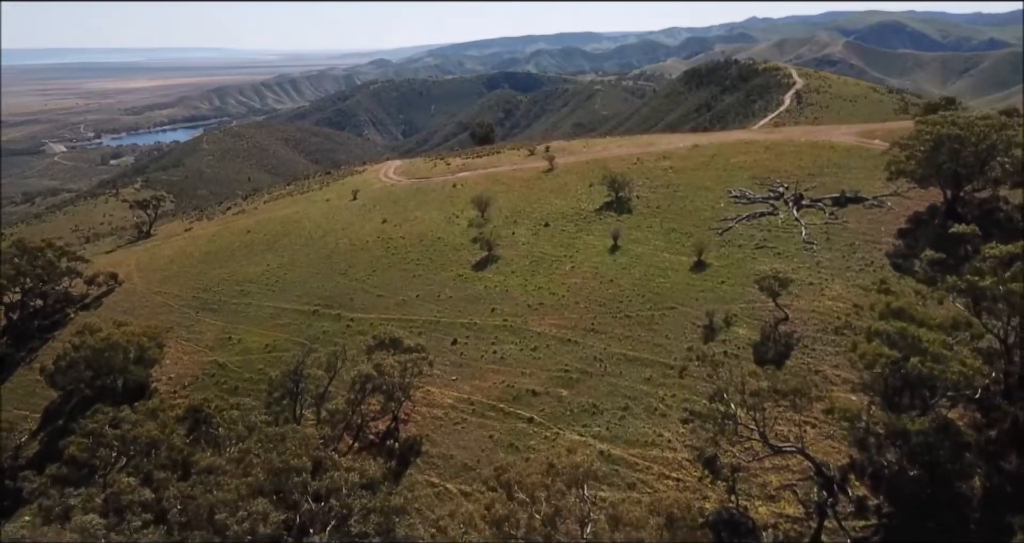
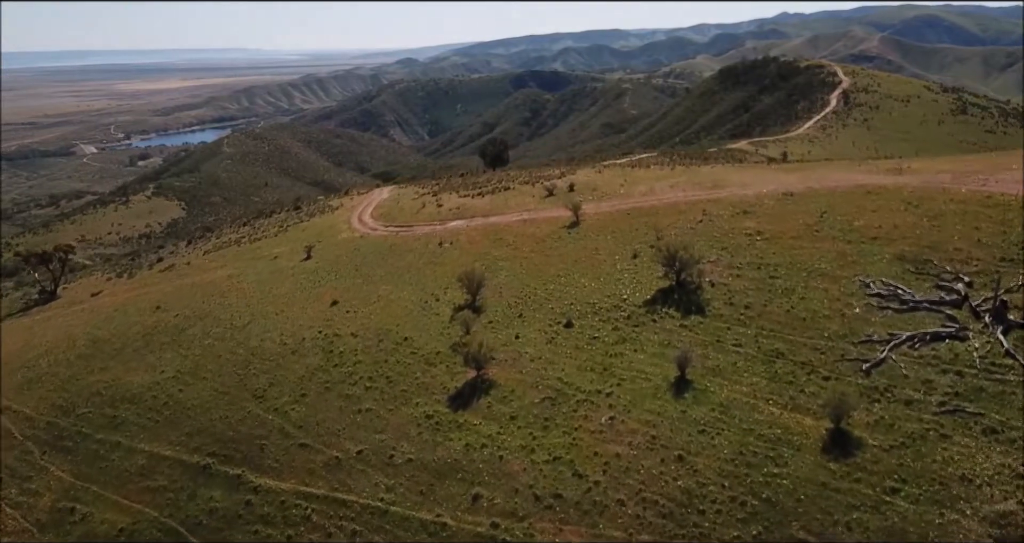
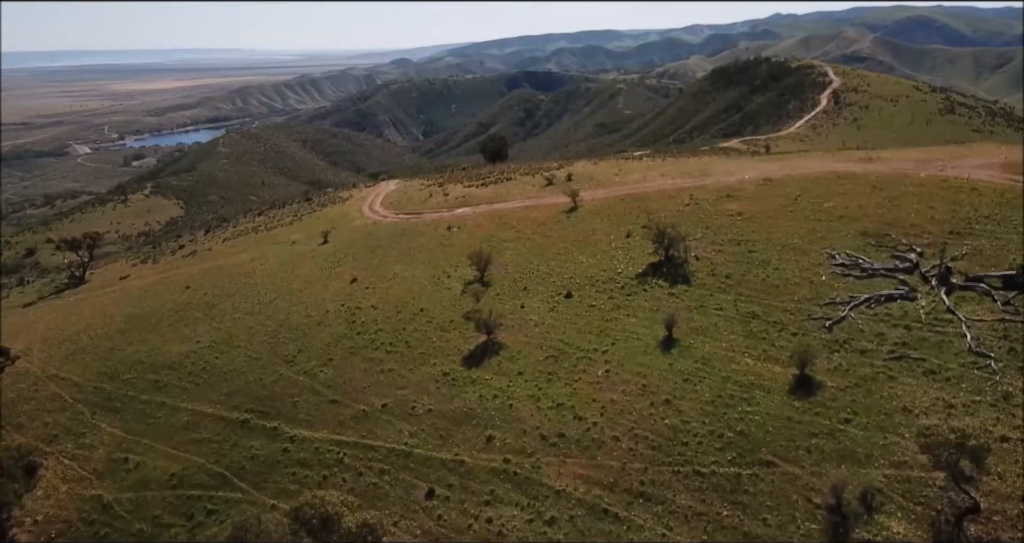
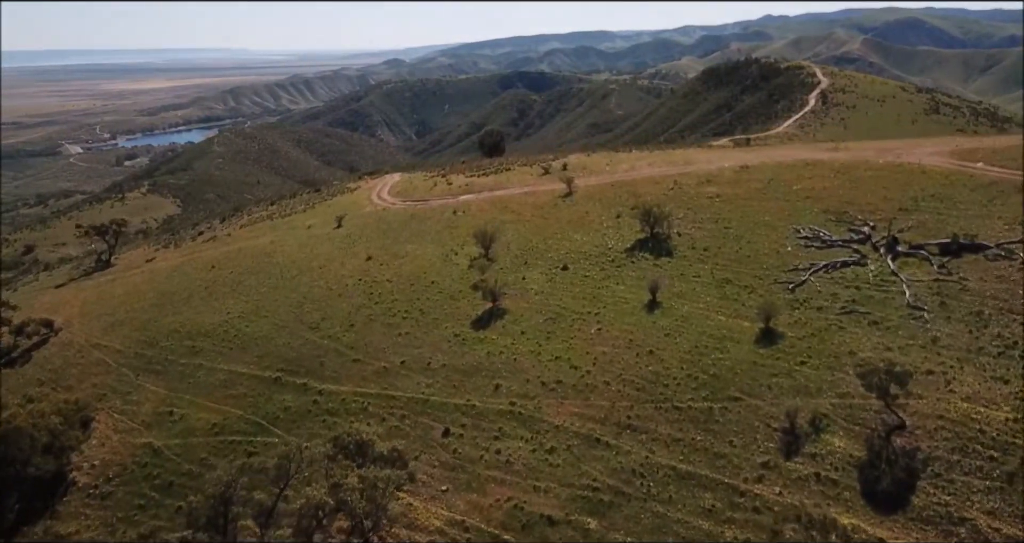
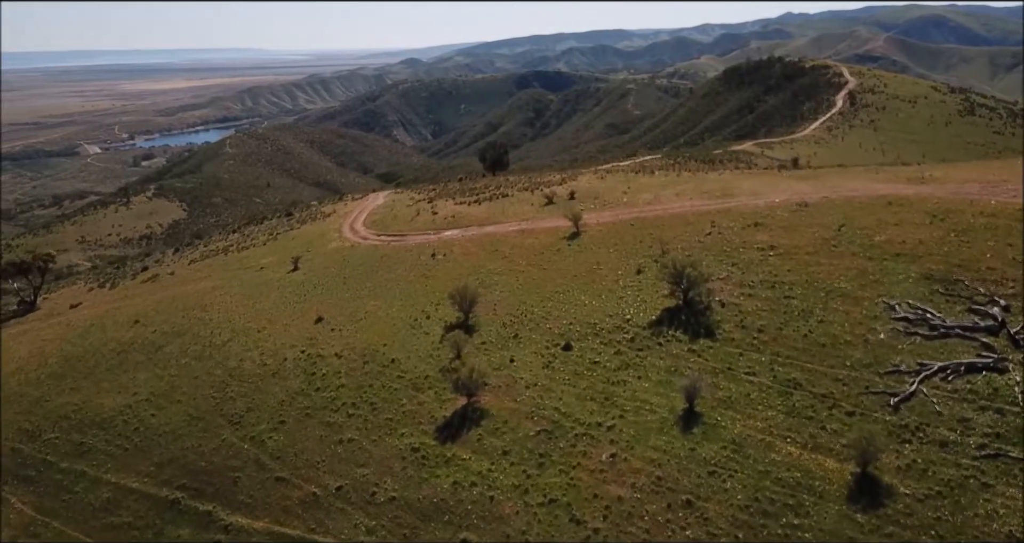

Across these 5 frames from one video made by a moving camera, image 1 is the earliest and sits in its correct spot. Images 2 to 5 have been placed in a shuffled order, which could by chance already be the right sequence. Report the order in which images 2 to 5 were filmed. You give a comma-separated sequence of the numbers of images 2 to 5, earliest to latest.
4, 3, 2, 5
